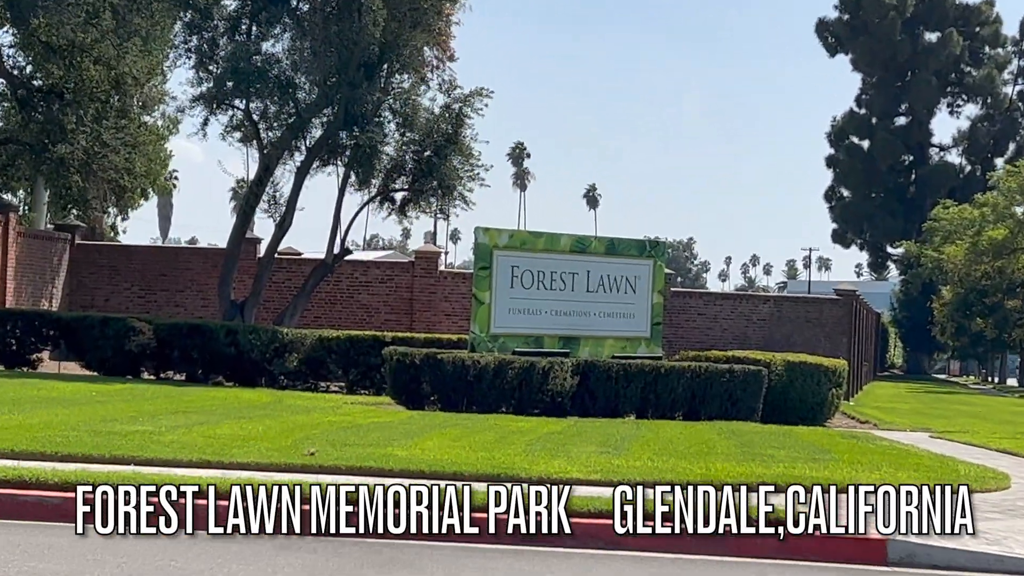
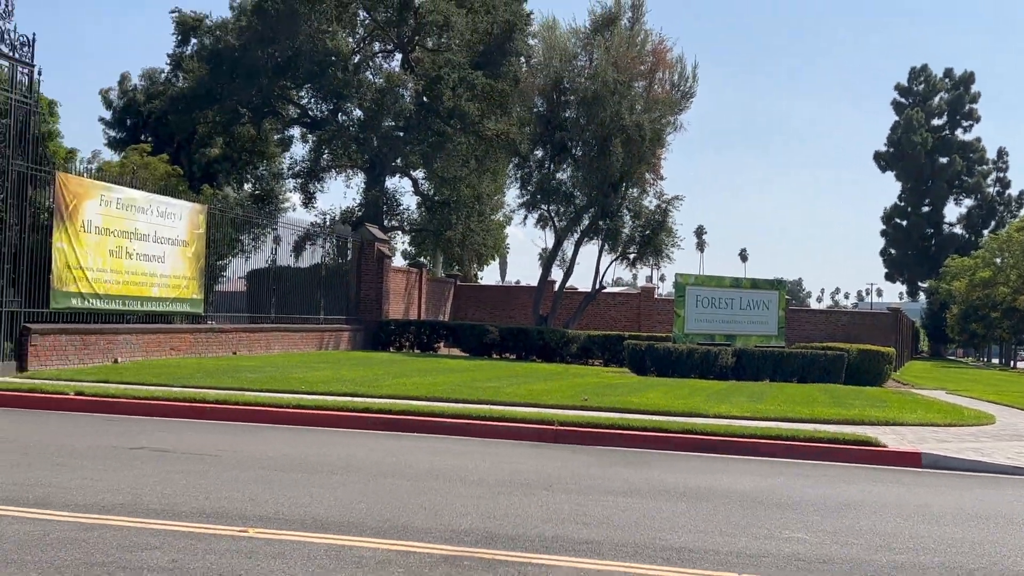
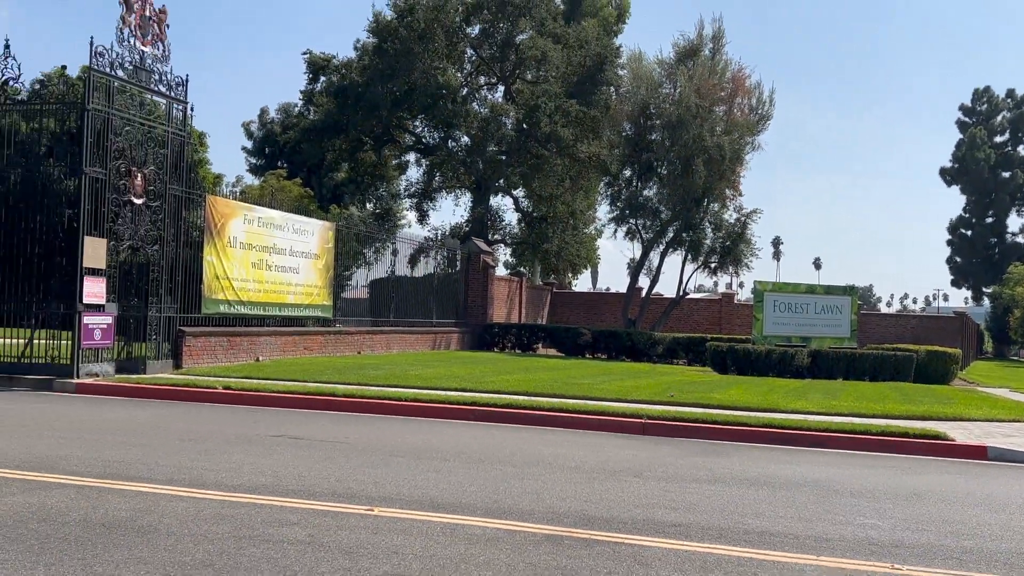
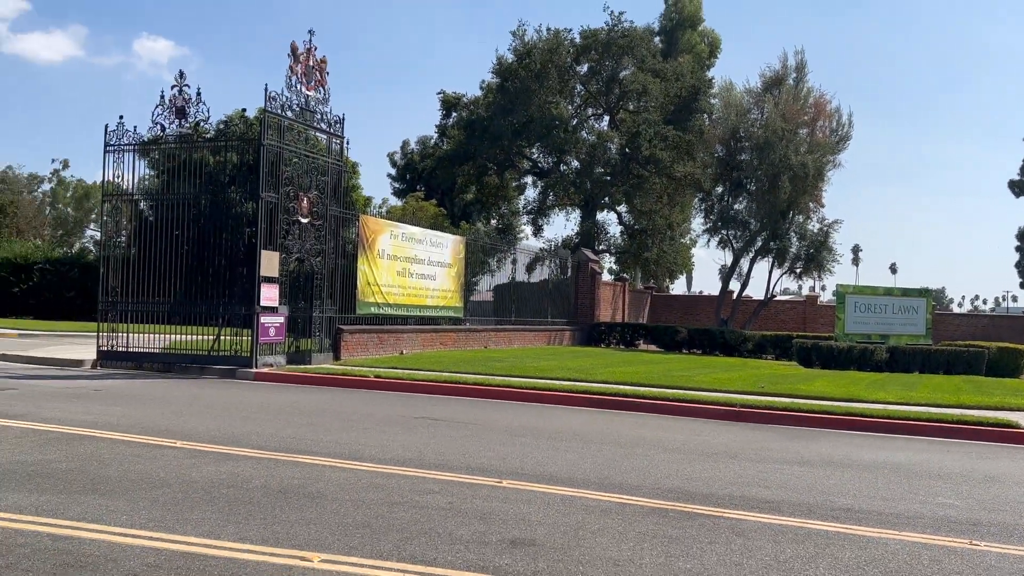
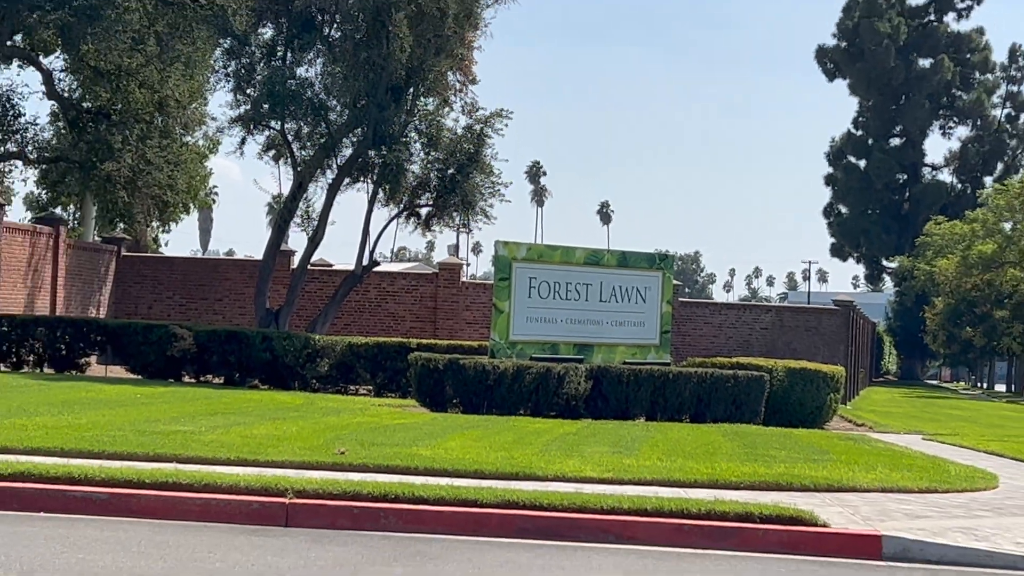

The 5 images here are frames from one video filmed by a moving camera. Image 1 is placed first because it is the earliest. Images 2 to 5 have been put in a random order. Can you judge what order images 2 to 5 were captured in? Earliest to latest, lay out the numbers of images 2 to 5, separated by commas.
5, 2, 3, 4
